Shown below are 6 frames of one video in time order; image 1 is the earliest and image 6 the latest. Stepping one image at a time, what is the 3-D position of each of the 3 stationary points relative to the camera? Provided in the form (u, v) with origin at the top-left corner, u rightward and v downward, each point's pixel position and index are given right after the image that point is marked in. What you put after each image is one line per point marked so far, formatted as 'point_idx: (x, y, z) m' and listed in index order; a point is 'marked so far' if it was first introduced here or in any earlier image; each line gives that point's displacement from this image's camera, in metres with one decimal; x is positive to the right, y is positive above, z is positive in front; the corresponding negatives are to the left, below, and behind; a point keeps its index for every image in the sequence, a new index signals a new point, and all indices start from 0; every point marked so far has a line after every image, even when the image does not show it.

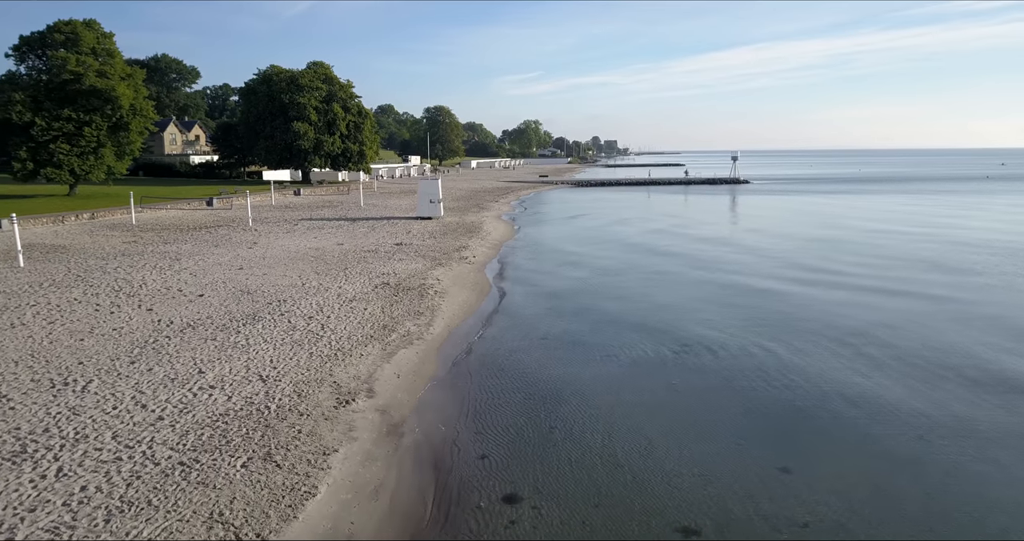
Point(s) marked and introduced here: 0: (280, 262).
0: (-6.8, +0.2, +19.2) m
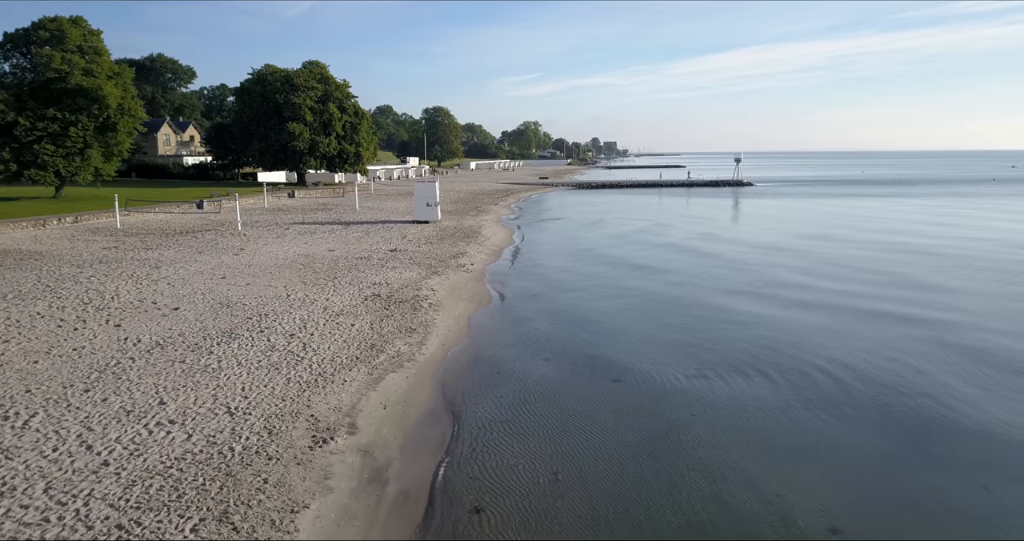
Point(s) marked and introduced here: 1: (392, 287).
0: (-6.8, 0.0, +18.1) m
1: (-2.9, -0.4, +15.9) m
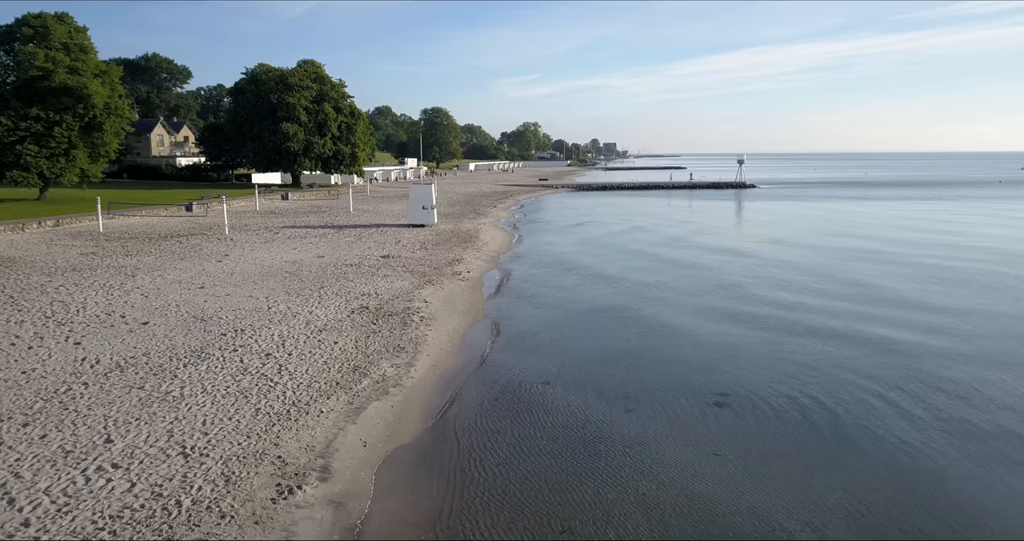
0: (-6.8, -0.2, +17.0) m
1: (-2.9, -0.6, +14.8) m
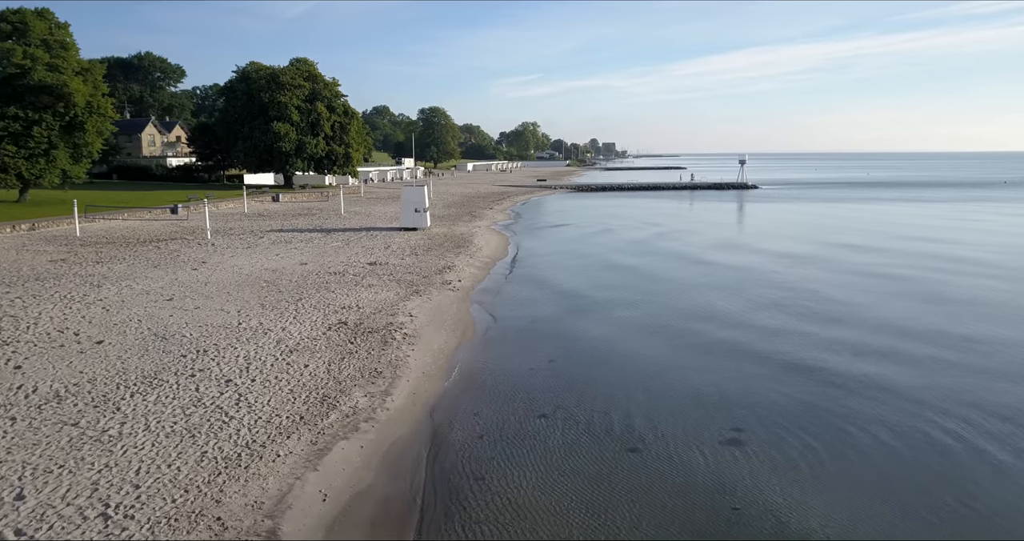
0: (-7.0, -0.5, +15.9) m
1: (-3.1, -0.9, +13.6) m
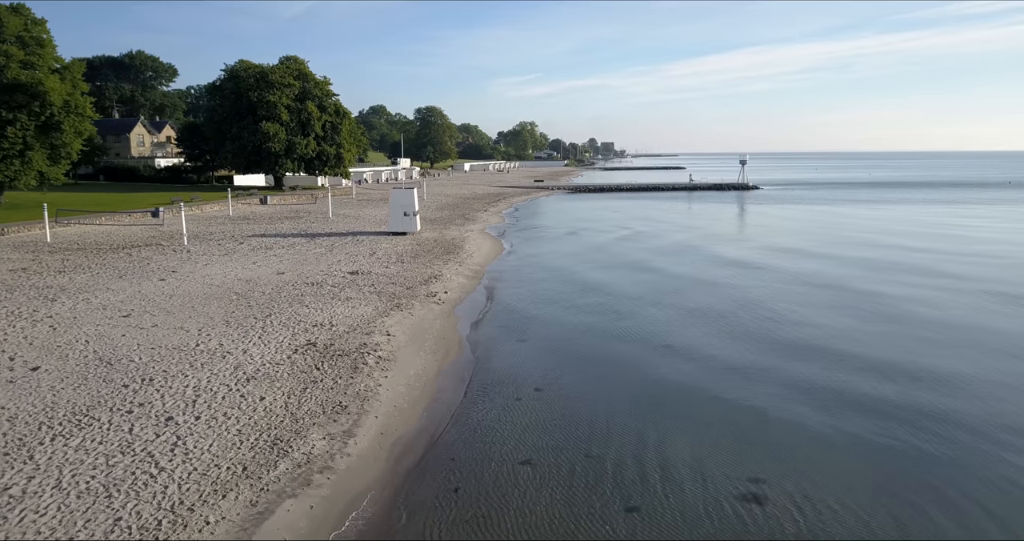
0: (-7.2, -0.7, +14.6) m
1: (-3.3, -1.1, +12.4) m
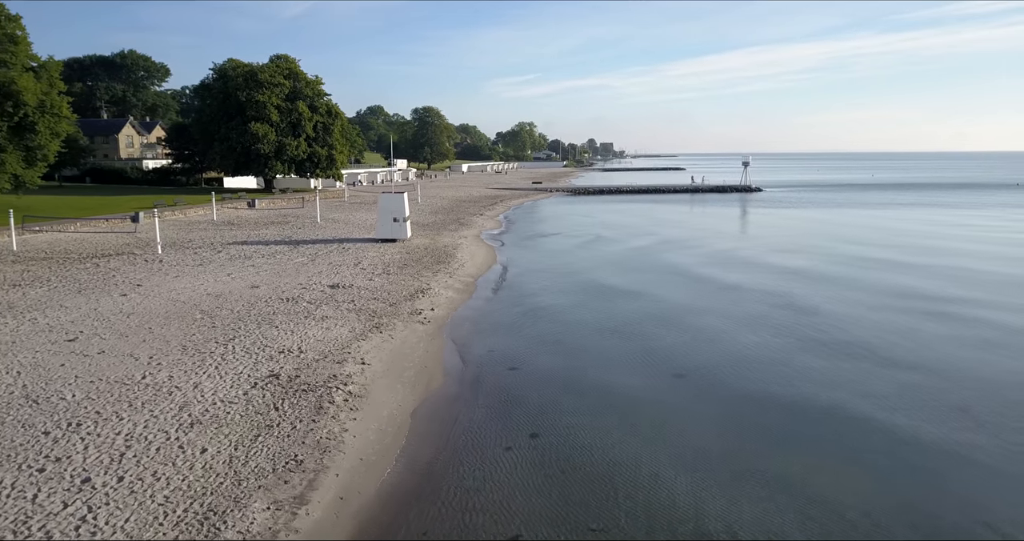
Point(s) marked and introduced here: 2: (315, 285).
0: (-7.4, -1.1, +13.2) m
1: (-3.5, -1.5, +11.0) m
2: (-5.1, -0.4, +17.1) m
